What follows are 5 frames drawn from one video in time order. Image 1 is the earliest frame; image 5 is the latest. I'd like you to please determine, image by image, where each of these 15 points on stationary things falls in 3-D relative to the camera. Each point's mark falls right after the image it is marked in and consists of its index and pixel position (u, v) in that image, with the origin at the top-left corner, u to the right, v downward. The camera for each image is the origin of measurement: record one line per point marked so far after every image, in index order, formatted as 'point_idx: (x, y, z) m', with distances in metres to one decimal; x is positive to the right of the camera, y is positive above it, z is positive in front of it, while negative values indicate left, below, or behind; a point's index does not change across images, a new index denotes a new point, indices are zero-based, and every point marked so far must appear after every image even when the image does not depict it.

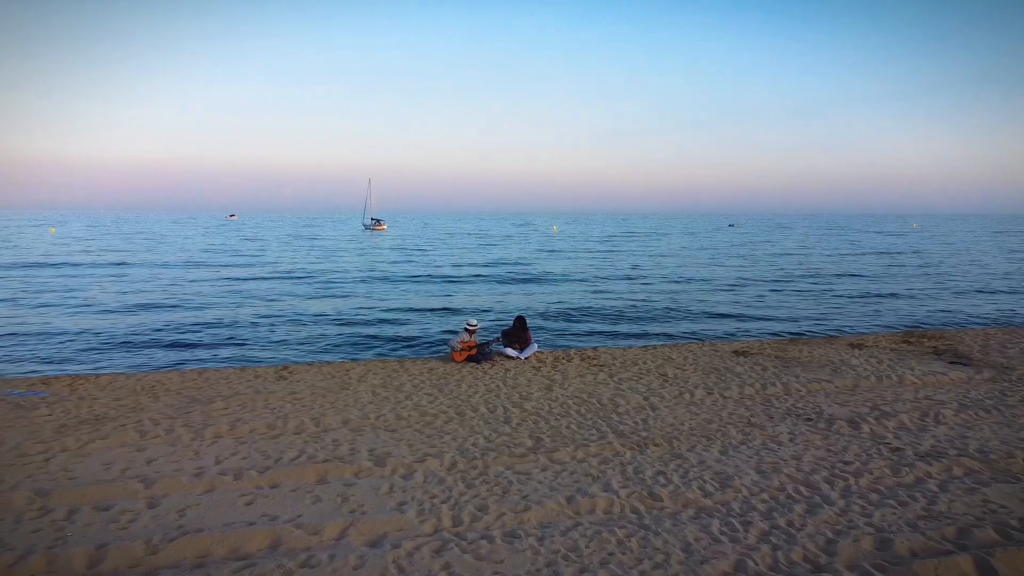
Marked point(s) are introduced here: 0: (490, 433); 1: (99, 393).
0: (-0.2, -1.8, +6.9) m
1: (-6.3, -1.6, +8.5) m
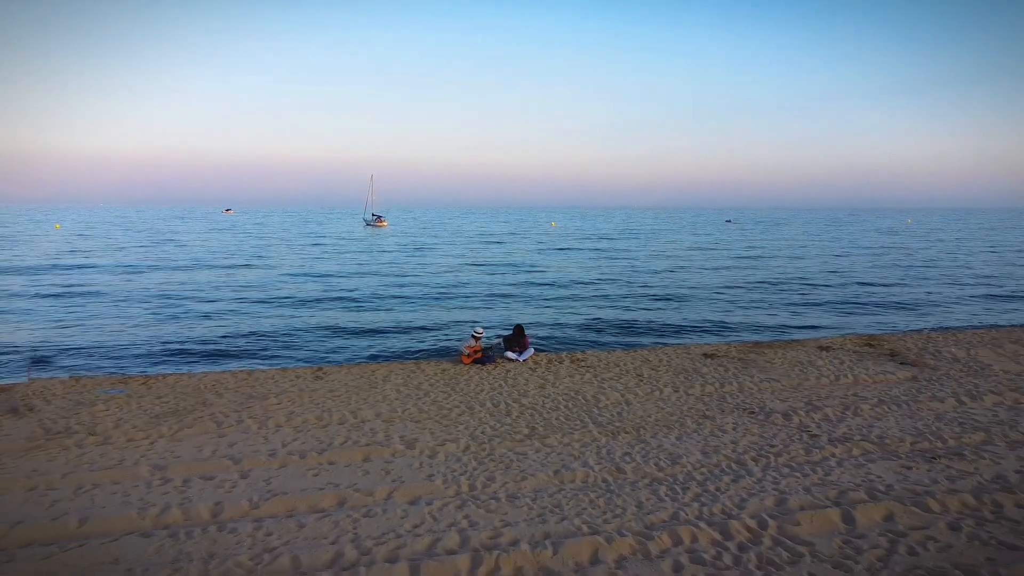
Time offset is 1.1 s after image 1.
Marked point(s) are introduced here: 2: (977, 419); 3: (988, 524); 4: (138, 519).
0: (-0.2, -2.1, +8.6) m
1: (-6.3, -1.9, +10.1) m
2: (+7.2, -2.0, +8.5) m
3: (+4.9, -2.4, +5.7) m
4: (-3.9, -2.4, +5.8) m
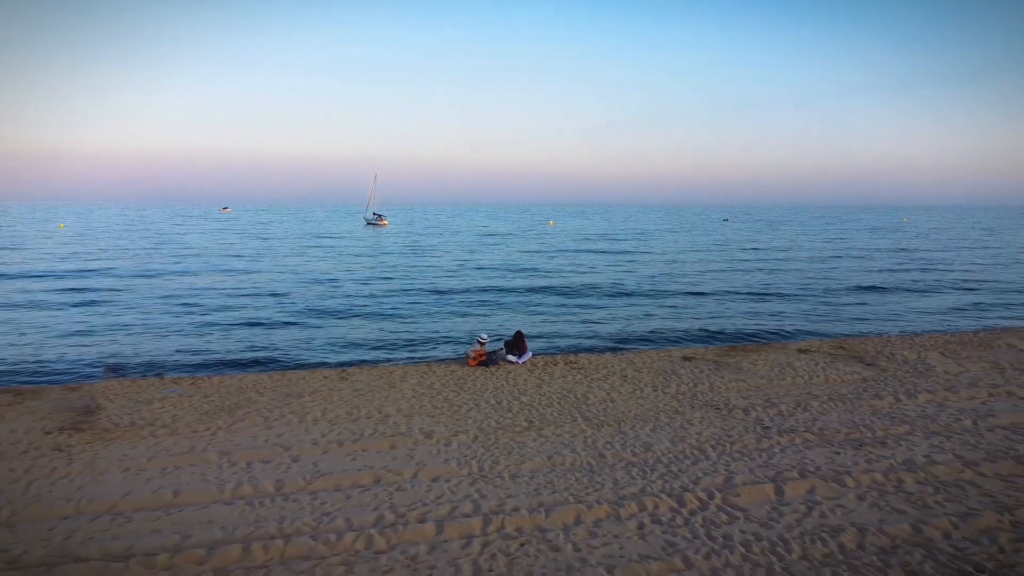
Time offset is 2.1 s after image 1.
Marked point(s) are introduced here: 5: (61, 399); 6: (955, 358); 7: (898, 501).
0: (-0.2, -2.4, +10.1) m
1: (-6.3, -2.1, +11.7) m
2: (+7.2, -2.3, +10.0) m
3: (+4.9, -2.7, +7.2) m
4: (-3.9, -2.7, +7.3) m
5: (-8.8, -2.2, +10.6) m
6: (+11.1, -1.8, +13.8) m
7: (+4.9, -2.7, +7.0) m
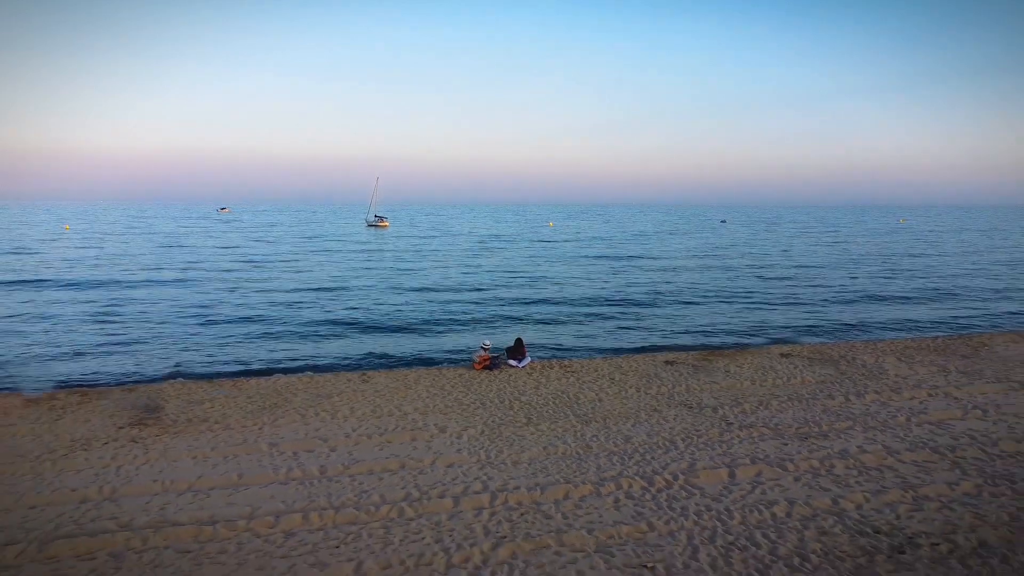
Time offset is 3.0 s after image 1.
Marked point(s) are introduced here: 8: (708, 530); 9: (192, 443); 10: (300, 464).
0: (-0.2, -2.7, +11.7) m
1: (-6.2, -2.5, +13.3) m
2: (+7.2, -2.6, +11.7) m
3: (+5.0, -3.0, +8.8) m
4: (-3.9, -3.0, +8.9) m
5: (-8.7, -2.5, +12.3) m
6: (+11.2, -2.1, +15.4) m
7: (+5.0, -3.1, +8.6) m
8: (+2.6, -3.2, +7.3) m
9: (-5.9, -2.9, +10.1) m
10: (-3.6, -3.0, +9.3) m
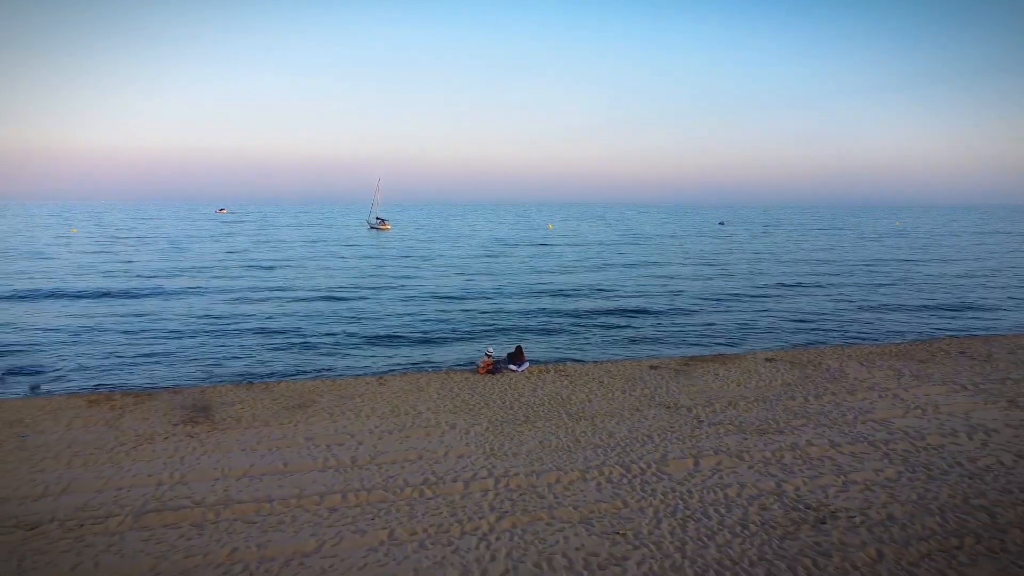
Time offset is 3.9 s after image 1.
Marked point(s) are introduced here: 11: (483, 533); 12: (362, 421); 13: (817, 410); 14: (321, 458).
0: (-0.2, -3.1, +13.5) m
1: (-6.2, -2.8, +15.0) m
2: (+7.2, -3.0, +13.4) m
3: (+5.0, -3.4, +10.6) m
4: (-3.8, -3.4, +10.7) m
5: (-8.7, -2.9, +14.0) m
6: (+11.2, -2.5, +17.2) m
7: (+5.0, -3.4, +10.4) m
8: (+2.6, -3.6, +9.1) m
9: (-5.9, -3.2, +11.8) m
10: (-3.6, -3.4, +11.0) m
11: (-0.4, -3.7, +8.4) m
12: (-3.5, -3.1, +12.8) m
13: (+7.5, -3.0, +13.5) m
14: (-3.8, -3.4, +10.9) m
